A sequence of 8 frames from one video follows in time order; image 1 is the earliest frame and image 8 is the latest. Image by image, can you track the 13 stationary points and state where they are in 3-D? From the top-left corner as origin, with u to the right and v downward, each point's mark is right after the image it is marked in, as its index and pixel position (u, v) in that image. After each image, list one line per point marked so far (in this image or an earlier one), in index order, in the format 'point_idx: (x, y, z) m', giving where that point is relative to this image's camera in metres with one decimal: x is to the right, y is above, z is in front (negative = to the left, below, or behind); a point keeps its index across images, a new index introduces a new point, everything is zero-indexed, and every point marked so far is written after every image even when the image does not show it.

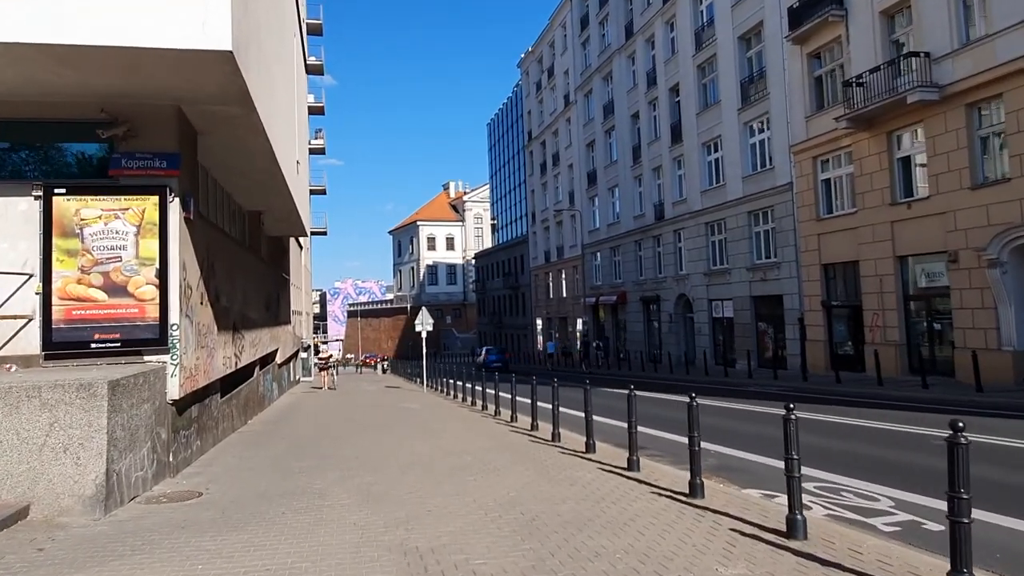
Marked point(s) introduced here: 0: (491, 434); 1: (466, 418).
0: (-0.4, -2.7, +13.4) m
1: (-1.1, -3.0, +17.5) m
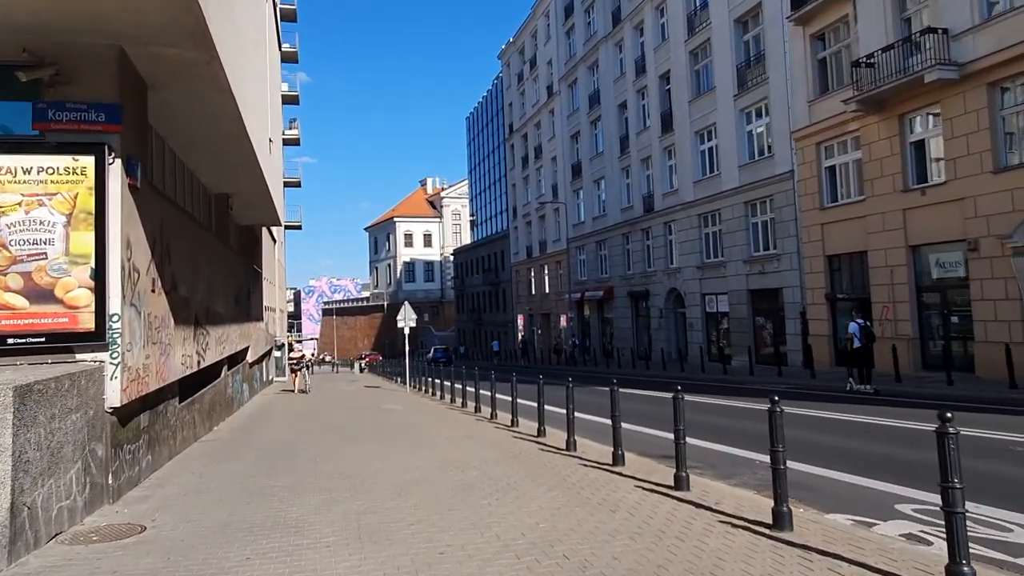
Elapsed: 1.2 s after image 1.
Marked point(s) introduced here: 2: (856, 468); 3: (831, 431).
0: (-0.3, -2.5, +11.8) m
1: (-1.2, -2.8, +15.8) m
2: (+4.2, -2.2, +8.9) m
3: (+5.3, -2.4, +12.0) m
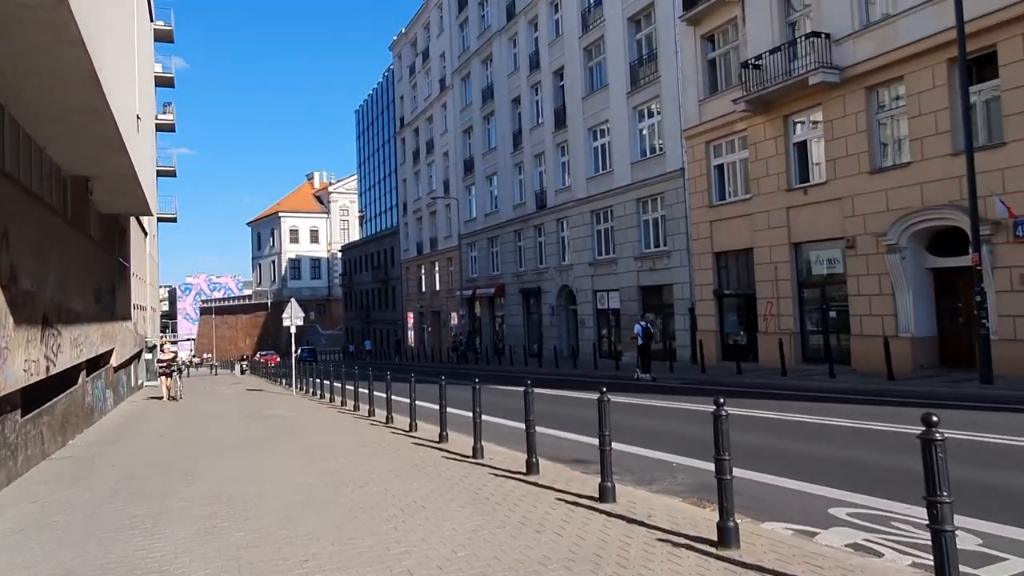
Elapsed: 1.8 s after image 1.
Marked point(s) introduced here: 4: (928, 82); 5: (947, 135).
0: (-1.8, -2.4, +10.9) m
1: (-3.3, -2.7, +14.7) m
2: (+3.1, -2.1, +8.7) m
3: (+3.7, -2.3, +11.9) m
4: (+10.9, +5.3, +19.1) m
5: (+11.0, +3.9, +18.6) m
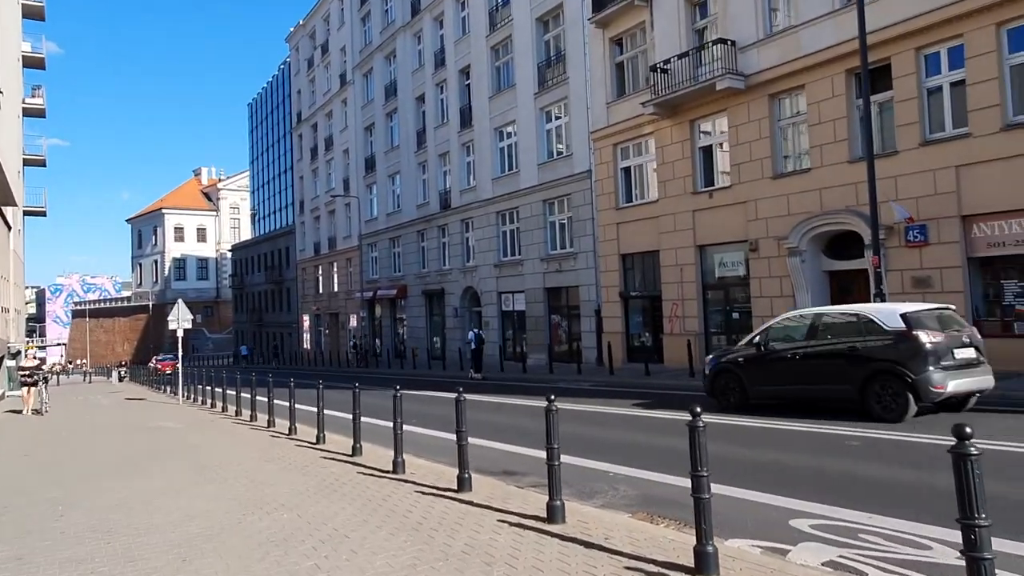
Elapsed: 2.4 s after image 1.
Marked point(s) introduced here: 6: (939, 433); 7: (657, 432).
0: (-2.9, -2.4, +9.9) m
1: (-4.9, -2.7, +13.5) m
2: (+2.3, -2.1, +8.4) m
3: (+2.4, -2.3, +11.7) m
4: (+8.5, +5.3, +19.8) m
5: (+8.8, +3.8, +19.4) m
6: (+5.8, -2.0, +10.1) m
7: (+2.3, -2.3, +11.8) m
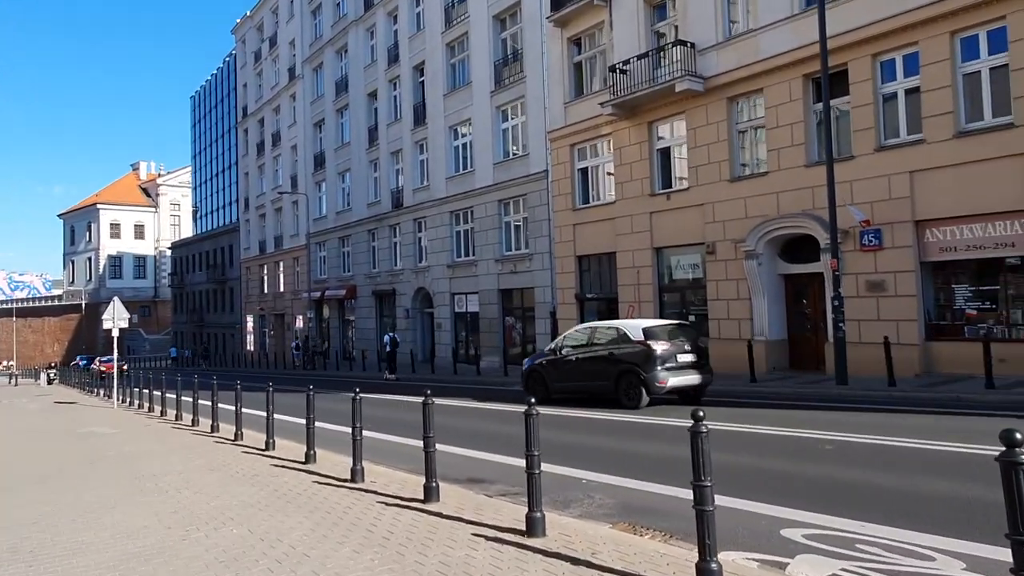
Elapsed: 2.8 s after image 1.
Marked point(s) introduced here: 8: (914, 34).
0: (-3.3, -2.3, +9.2) m
1: (-5.6, -2.7, +12.7) m
2: (+1.9, -2.1, +8.0) m
3: (+1.8, -2.3, +11.4) m
4: (+7.4, +5.2, +19.9) m
5: (+7.7, +3.8, +19.5) m
6: (+5.4, -2.0, +10.0) m
7: (+1.7, -2.3, +11.5) m
8: (+9.4, +6.0, +17.2) m
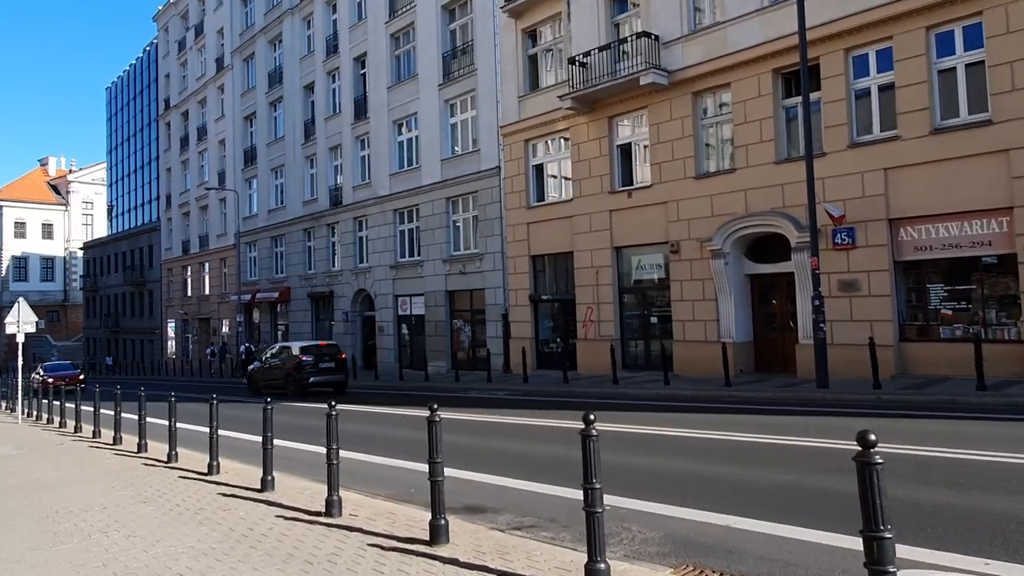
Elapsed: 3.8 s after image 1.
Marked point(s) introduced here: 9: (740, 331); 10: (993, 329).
0: (-3.3, -2.3, +7.6) m
1: (-5.9, -2.6, +10.8) m
2: (+2.0, -2.1, +6.9) m
3: (+1.6, -2.3, +10.2) m
4: (+6.4, +5.2, +19.4) m
5: (+6.7, +3.7, +18.9) m
6: (+5.3, -2.0, +9.2) m
7: (+1.5, -2.3, +10.4) m
8: (+8.6, +6.0, +16.9) m
9: (+6.2, -1.2, +20.0) m
10: (+10.3, -0.9, +15.7) m
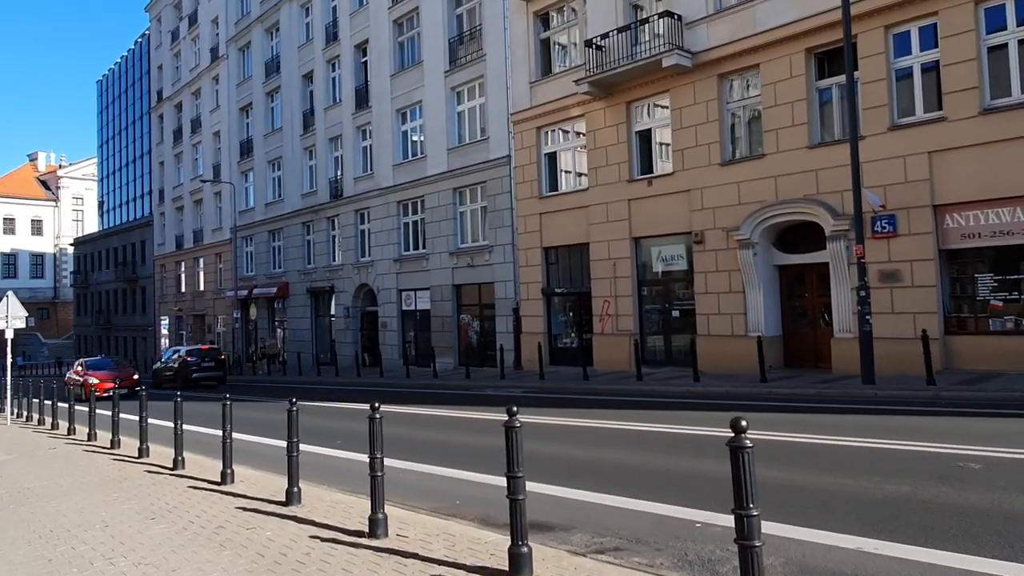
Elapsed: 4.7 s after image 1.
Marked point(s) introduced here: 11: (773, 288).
0: (-2.7, -2.1, +6.6) m
1: (-5.3, -2.5, +9.8) m
2: (+2.6, -1.9, +6.0) m
3: (+2.2, -2.1, +9.3) m
4: (+6.8, +5.4, +18.4) m
5: (+7.2, +4.0, +18.0) m
6: (+5.8, -1.8, +8.3) m
7: (+2.1, -2.1, +9.4) m
8: (+9.1, +6.2, +15.9) m
9: (+6.7, -0.9, +19.0) m
10: (+10.8, -0.7, +14.8) m
11: (+6.9, 0.0, +19.3) m
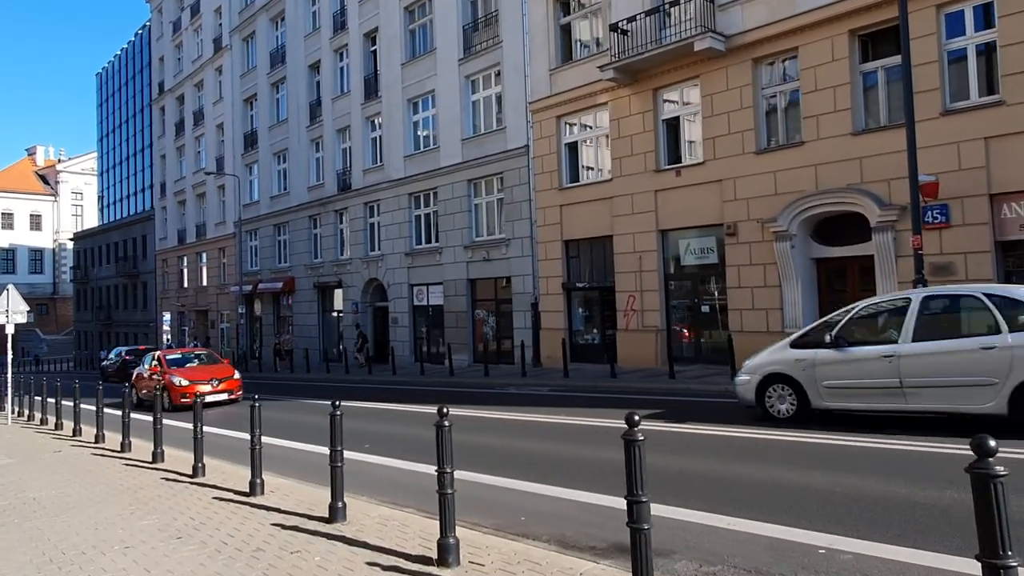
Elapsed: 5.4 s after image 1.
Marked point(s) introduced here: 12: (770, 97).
0: (-2.1, -2.0, +5.7) m
1: (-4.7, -2.3, +8.9) m
2: (+3.3, -1.8, +5.1) m
3: (+2.8, -2.0, +8.4) m
4: (+7.5, +5.6, +17.5) m
5: (+7.8, +4.1, +17.1) m
6: (+6.5, -1.7, +7.4) m
7: (+2.7, -2.0, +8.5) m
8: (+9.8, +6.3, +15.0) m
9: (+7.3, -0.8, +18.2) m
10: (+11.4, -0.6, +13.9) m
11: (+7.5, +0.1, +18.4) m
12: (+6.6, +4.9, +18.9) m
